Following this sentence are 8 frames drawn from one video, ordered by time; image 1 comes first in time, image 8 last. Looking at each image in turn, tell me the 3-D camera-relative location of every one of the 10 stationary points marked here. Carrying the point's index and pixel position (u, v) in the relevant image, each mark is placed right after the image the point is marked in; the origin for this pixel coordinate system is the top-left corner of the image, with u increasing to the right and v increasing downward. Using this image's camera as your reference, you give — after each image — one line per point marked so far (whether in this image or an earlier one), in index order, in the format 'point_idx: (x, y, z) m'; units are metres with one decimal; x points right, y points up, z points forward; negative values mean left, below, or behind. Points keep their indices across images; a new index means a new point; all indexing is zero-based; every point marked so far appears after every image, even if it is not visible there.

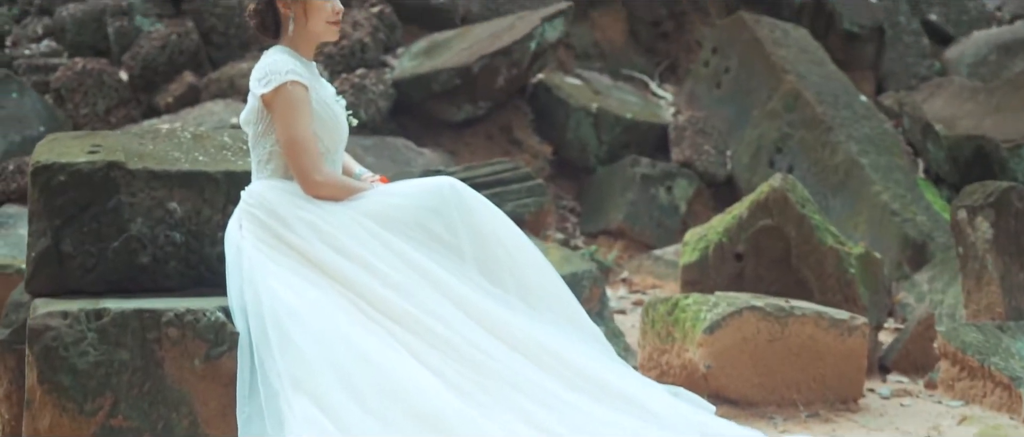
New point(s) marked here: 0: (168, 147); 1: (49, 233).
0: (-0.7, +0.1, +3.2) m
1: (-0.9, 0.0, +3.0) m
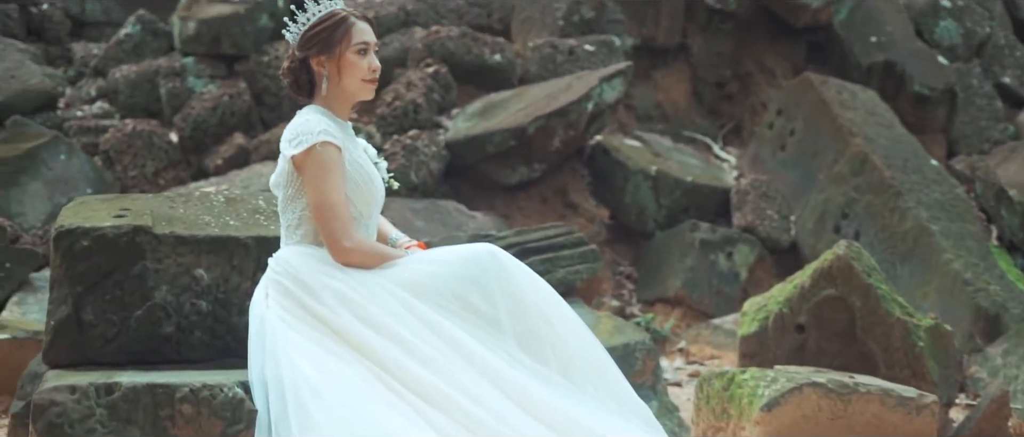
0: (-0.6, 0.0, +3.1) m
1: (-0.8, -0.2, +2.9) m
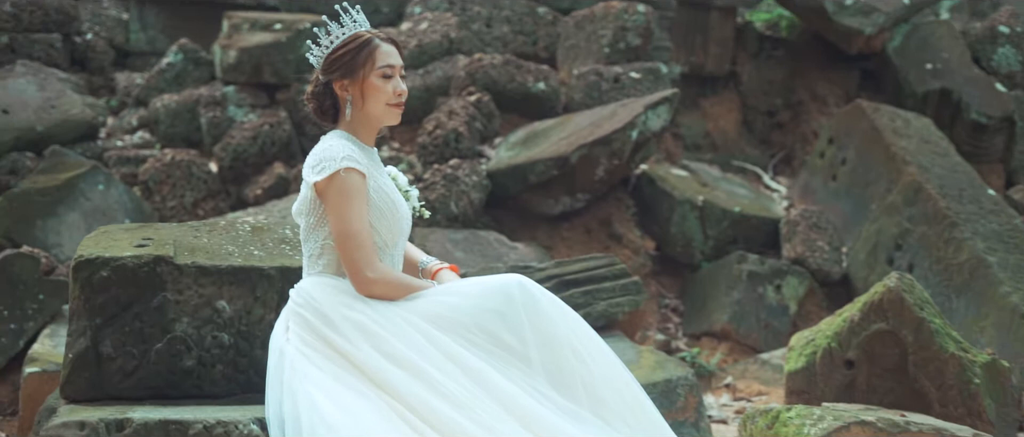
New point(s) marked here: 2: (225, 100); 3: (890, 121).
0: (-0.5, 0.0, +3.0) m
1: (-0.7, -0.2, +2.8) m
2: (-1.0, +0.4, +5.4) m
3: (+1.1, +0.3, +4.8) m
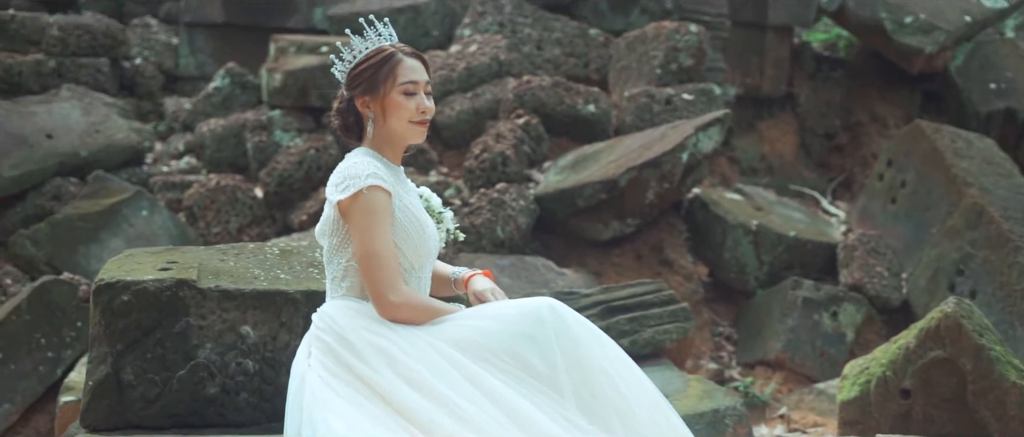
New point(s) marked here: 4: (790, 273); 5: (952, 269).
0: (-0.5, -0.1, +2.9) m
1: (-0.7, -0.2, +2.7) m
2: (-0.8, +0.3, +5.3) m
3: (+1.3, +0.2, +4.6) m
4: (+0.8, -0.2, +4.7) m
5: (+1.2, -0.1, +4.4) m
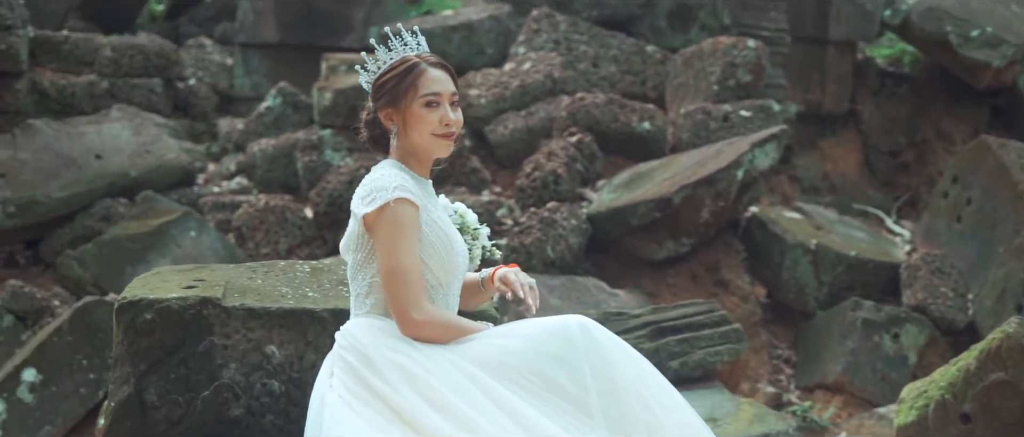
0: (-0.4, -0.1, +2.8) m
1: (-0.6, -0.3, +2.6) m
2: (-0.6, +0.2, +5.2) m
3: (+1.4, +0.2, +4.5) m
4: (+1.0, -0.2, +4.6) m
5: (+1.3, -0.2, +4.2) m
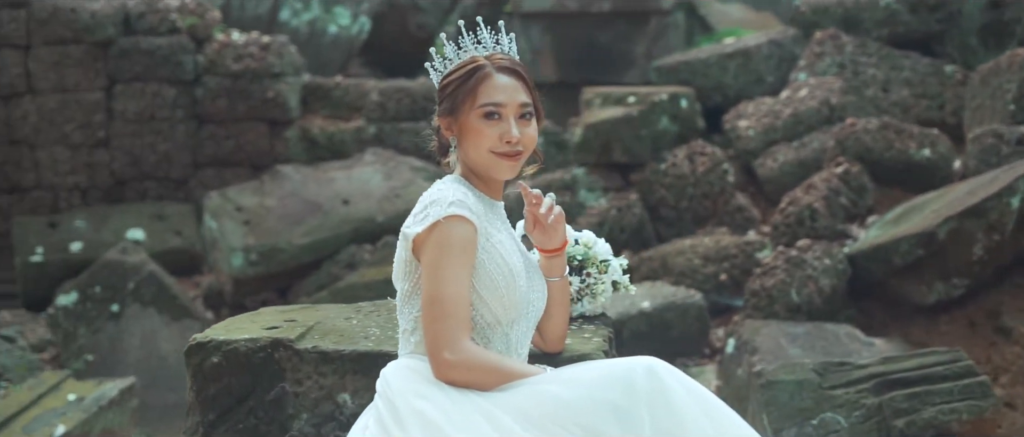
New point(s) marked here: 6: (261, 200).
0: (-0.2, -0.2, +2.5) m
1: (-0.5, -0.3, +2.4) m
2: (+0.2, +0.1, +4.9) m
3: (+2.0, +0.1, +3.6) m
4: (+1.6, -0.3, +3.8) m
5: (+1.8, -0.3, +3.4) m
6: (-0.8, +0.1, +5.0) m
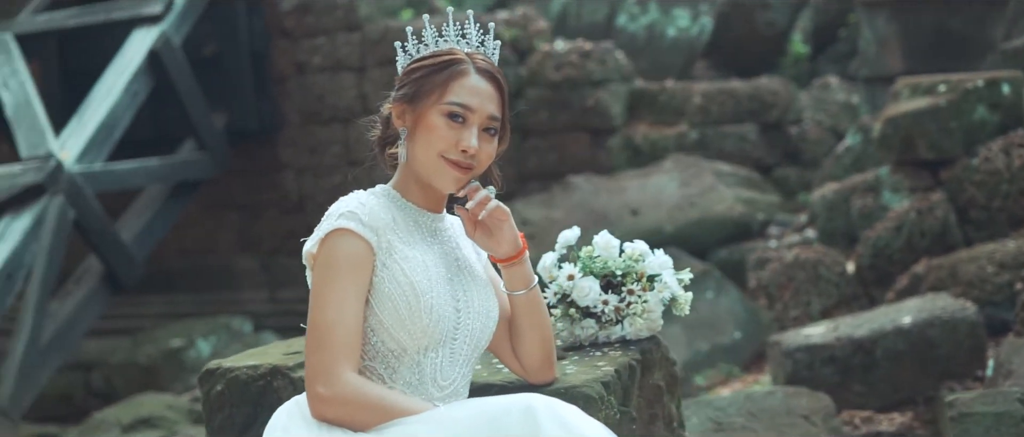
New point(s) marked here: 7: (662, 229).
0: (-0.2, -0.2, +2.3) m
1: (-0.4, -0.3, +2.2) m
2: (+1.0, +0.1, +4.4) m
3: (+2.3, +0.1, +2.6) m
4: (+2.0, -0.3, +2.9) m
5: (+2.1, -0.2, +2.4) m
6: (+0.1, 0.0, +4.8) m
7: (+0.4, 0.0, +4.6) m
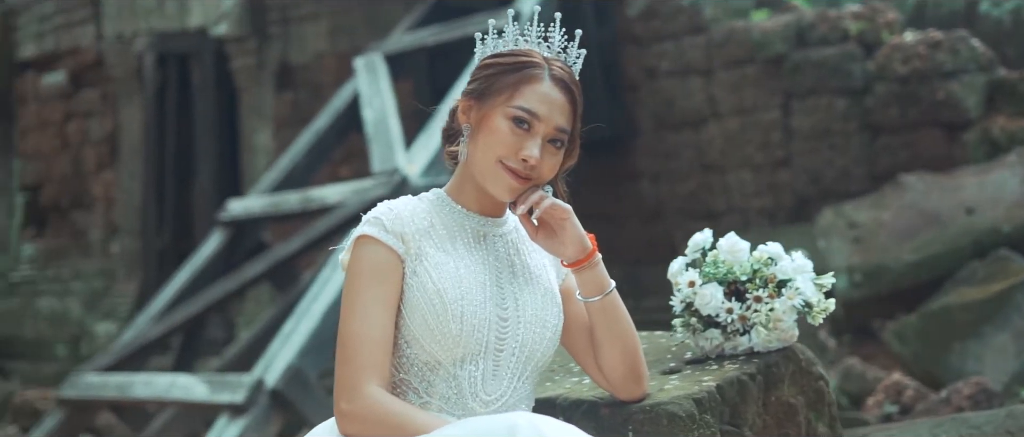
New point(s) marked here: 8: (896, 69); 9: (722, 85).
0: (0.0, -0.2, +2.2) m
1: (-0.2, -0.4, +2.2) m
2: (+1.7, +0.1, +3.9) m
3: (+2.5, +0.2, +1.8) m
4: (+2.3, -0.2, +2.2) m
5: (+2.2, -0.2, +1.7) m
6: (+1.0, 0.0, +4.6) m
7: (+1.3, 0.0, +4.3) m
8: (+1.3, +0.5, +5.3) m
9: (+0.8, +0.5, +5.8) m
